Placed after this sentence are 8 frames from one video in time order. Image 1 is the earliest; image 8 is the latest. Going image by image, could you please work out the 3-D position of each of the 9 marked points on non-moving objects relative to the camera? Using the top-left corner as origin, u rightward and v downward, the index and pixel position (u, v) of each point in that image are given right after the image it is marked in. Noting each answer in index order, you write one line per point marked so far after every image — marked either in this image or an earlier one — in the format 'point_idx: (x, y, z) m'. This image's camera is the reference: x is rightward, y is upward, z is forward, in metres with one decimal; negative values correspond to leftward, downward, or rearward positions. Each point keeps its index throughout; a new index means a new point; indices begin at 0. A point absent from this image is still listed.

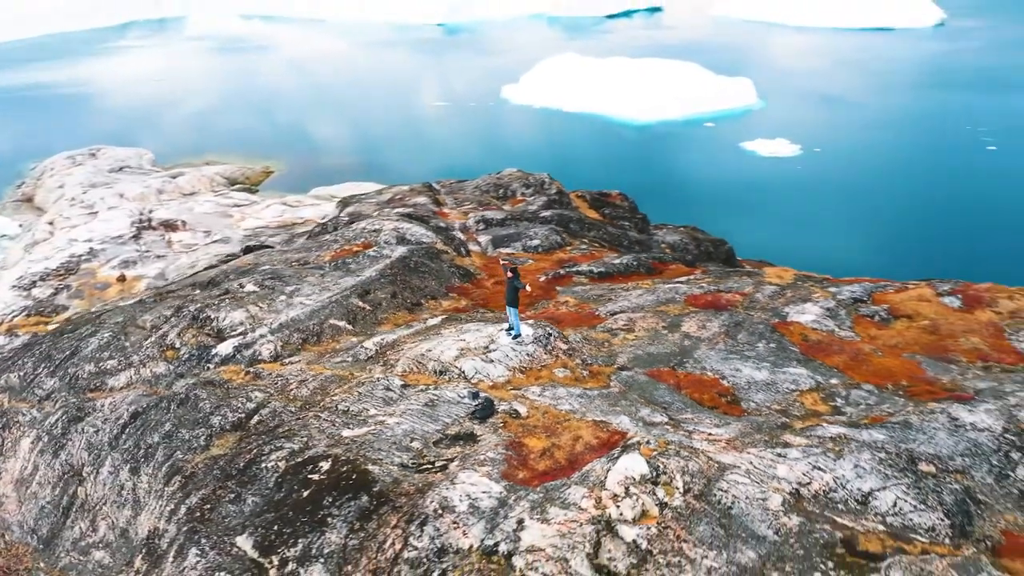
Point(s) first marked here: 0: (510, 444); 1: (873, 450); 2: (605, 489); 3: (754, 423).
0: (0.0, -3.1, +16.7) m
1: (+7.0, -3.0, +15.8) m
2: (+1.7, -3.6, +14.9) m
3: (+5.1, -2.8, +17.3) m
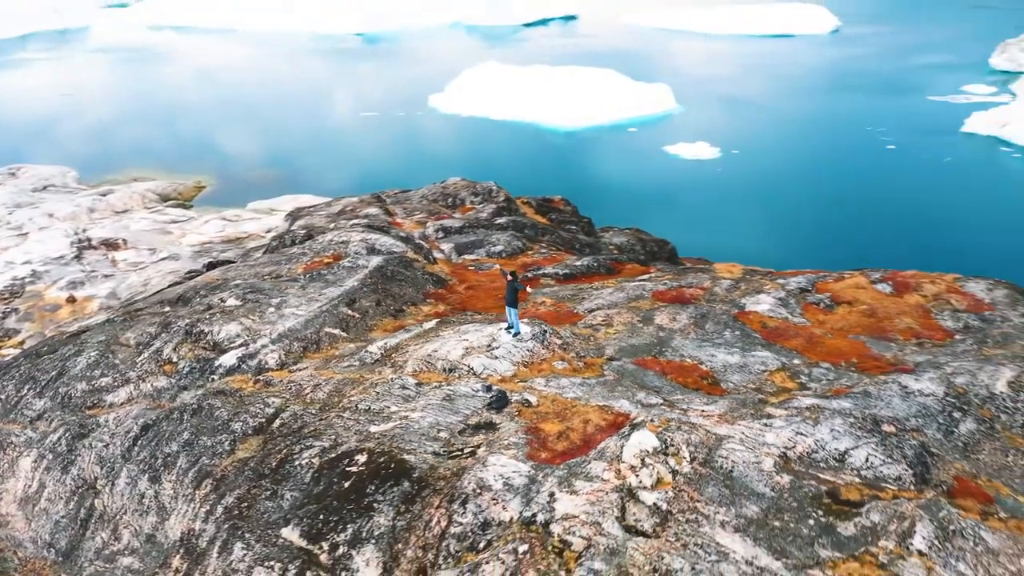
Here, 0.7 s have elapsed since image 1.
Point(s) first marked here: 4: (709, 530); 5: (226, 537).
0: (+0.4, -3.2, +18.6) m
1: (+7.4, -2.8, +18.4) m
2: (+2.3, -3.5, +17.0) m
3: (+5.4, -2.7, +19.7) m
4: (+3.7, -4.5, +15.3) m
5: (-6.4, -5.6, +18.9) m
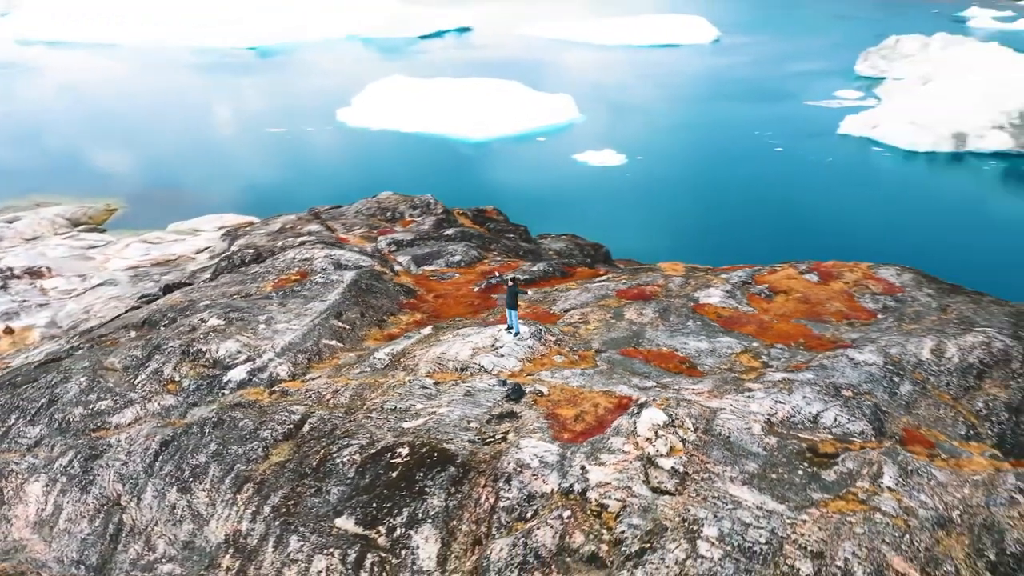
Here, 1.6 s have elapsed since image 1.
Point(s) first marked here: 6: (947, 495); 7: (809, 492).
0: (+0.9, -3.3, +21.2) m
1: (+7.9, -2.5, +21.9) m
2: (+3.0, -3.5, +19.8) m
3: (+5.8, -2.5, +22.9) m
4: (+4.7, -4.3, +18.3) m
5: (-5.7, -6.0, +20.6) m
6: (+9.7, -4.6, +18.4) m
7: (+6.5, -4.5, +18.2) m
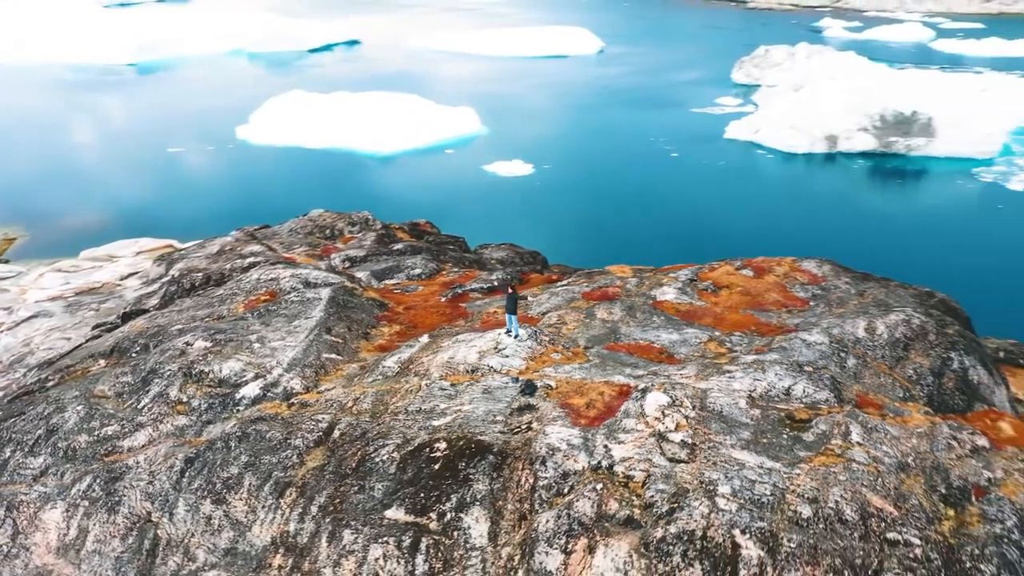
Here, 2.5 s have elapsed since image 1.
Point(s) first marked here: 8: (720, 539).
0: (+1.4, -3.4, +24.0) m
1: (+8.2, -2.3, +25.7) m
2: (+3.8, -3.5, +23.0) m
3: (+6.0, -2.4, +26.4) m
4: (+5.6, -4.2, +21.7) m
5: (-4.9, -6.5, +22.6) m
6: (+10.6, -4.2, +22.4) m
7: (+7.5, -4.3, +21.8) m
8: (+4.9, -5.8, +19.3) m
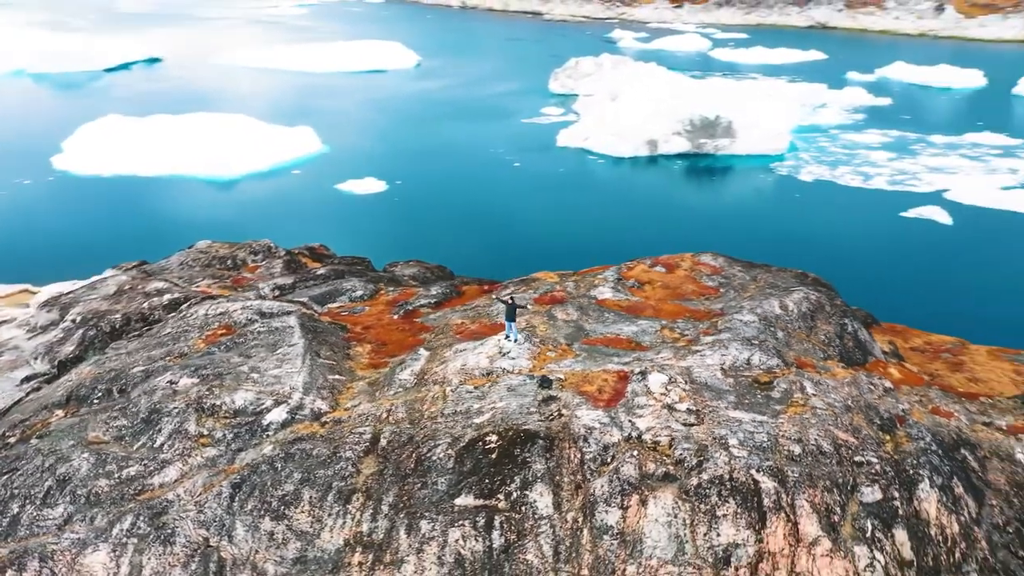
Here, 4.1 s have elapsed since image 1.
0: (+2.3, -3.6, +28.5) m
1: (+8.4, -2.0, +31.7) m
2: (+4.8, -3.5, +28.0) m
3: (+6.1, -2.3, +31.9) m
4: (+6.9, -4.0, +27.2) m
5: (-3.2, -7.2, +25.6) m
6: (+11.6, -3.6, +29.1) m
7: (+8.7, -3.9, +27.8) m
8: (+6.9, -5.6, +24.7) m
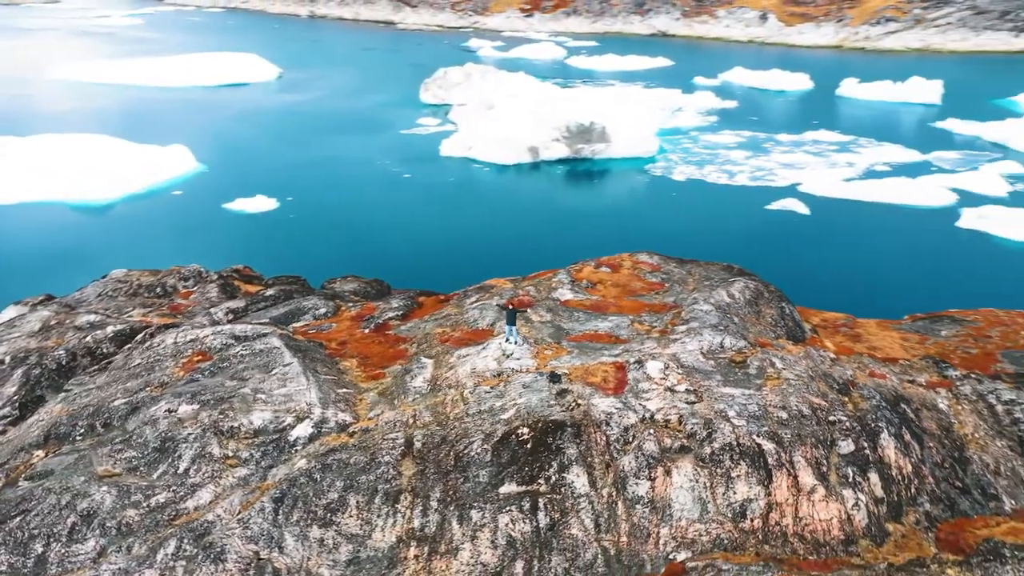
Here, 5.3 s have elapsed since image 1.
0: (+2.9, -3.7, +31.8) m
1: (+8.2, -1.7, +36.1) m
2: (+5.4, -3.4, +31.8) m
3: (+5.9, -2.2, +35.8) m
4: (+7.7, -3.8, +31.4) m
5: (-1.8, -7.6, +28.0) m
6: (+11.9, -3.1, +34.0) m
7: (+9.3, -3.6, +32.2) m
8: (+8.2, -5.4, +28.9) m
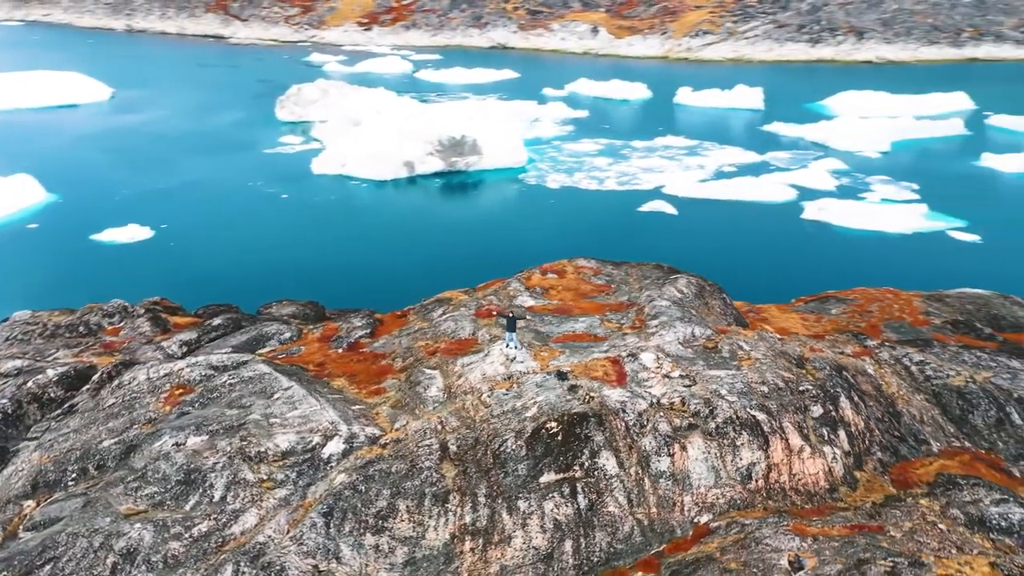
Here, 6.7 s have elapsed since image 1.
0: (+3.4, -3.9, +35.3) m
1: (+7.6, -1.6, +40.5) m
2: (+5.8, -3.4, +35.7) m
3: (+5.5, -2.2, +39.8) m
4: (+8.2, -3.6, +35.8) m
5: (-0.2, -8.0, +30.6) m
6: (+11.7, -2.7, +39.2) m
7: (+9.6, -3.3, +36.9) m
8: (+9.3, -5.1, +33.4) m
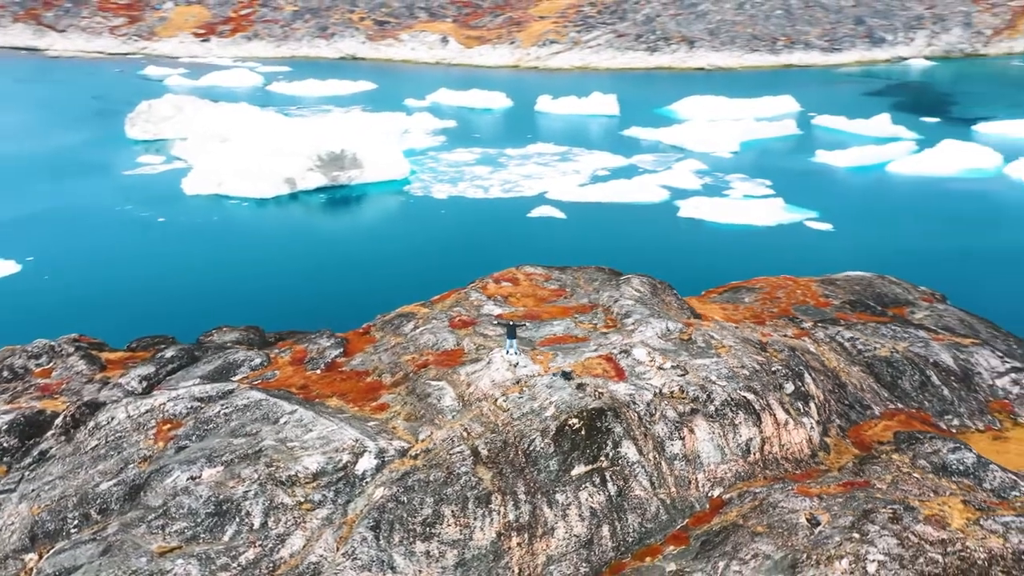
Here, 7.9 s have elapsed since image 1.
0: (+3.7, -4.0, +37.9) m
1: (+6.8, -1.6, +43.8) m
2: (+6.0, -3.4, +38.8) m
3: (+4.8, -2.3, +42.7) m
4: (+8.3, -3.5, +39.3) m
5: (+1.4, -8.3, +32.6) m
6: (+11.1, -2.4, +43.3) m
7: (+9.5, -3.1, +40.7) m
8: (+10.0, -4.9, +37.2) m
